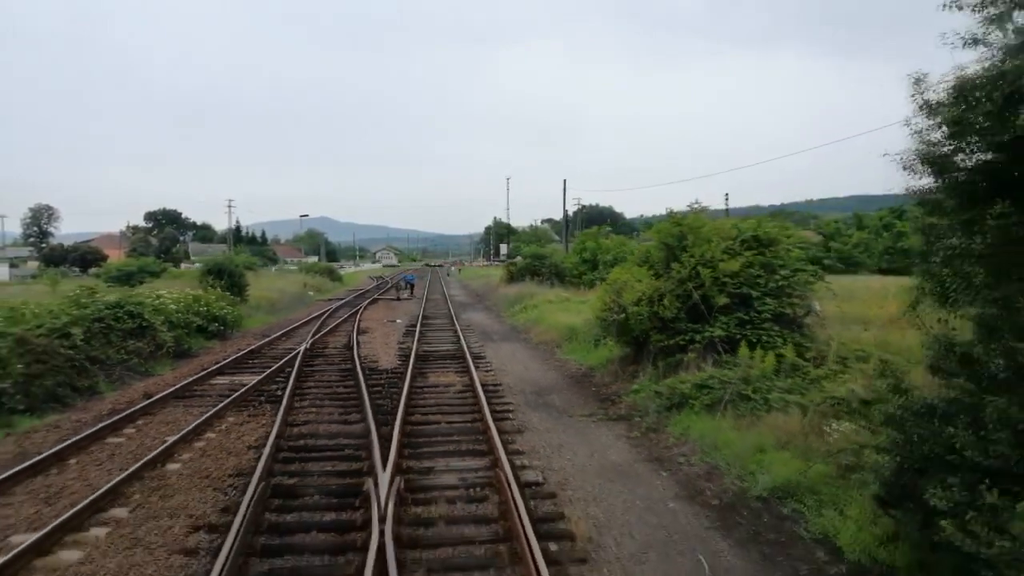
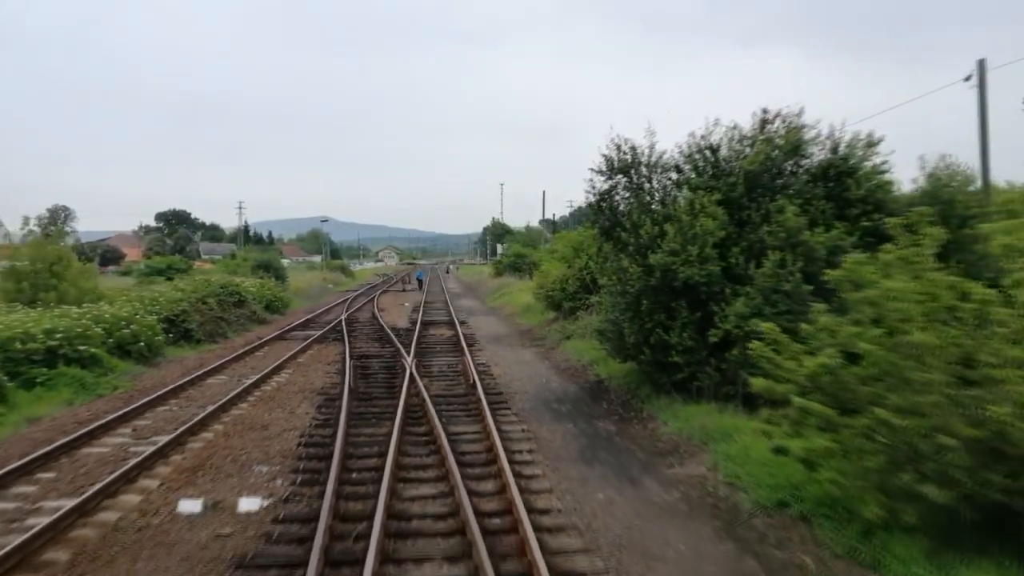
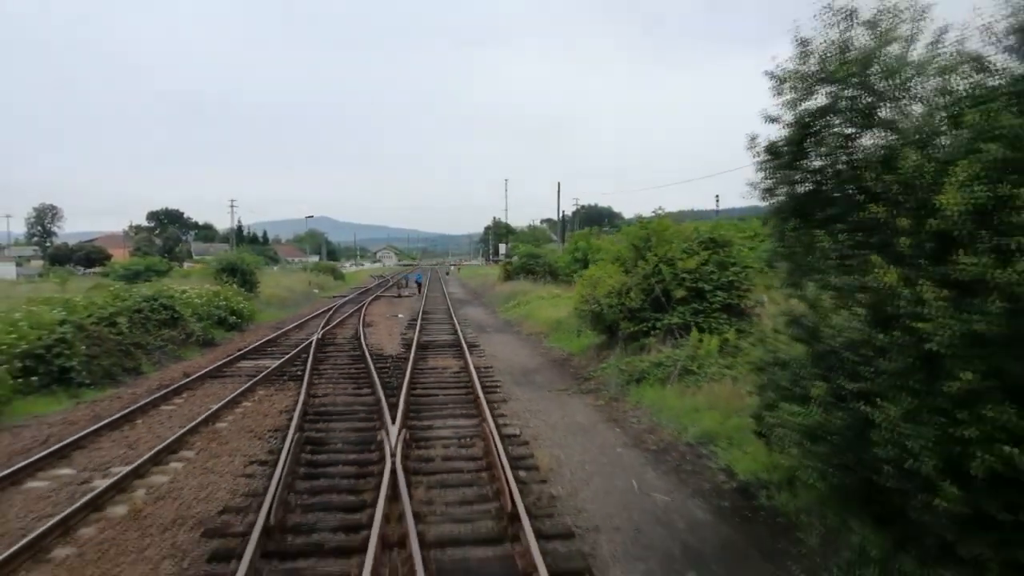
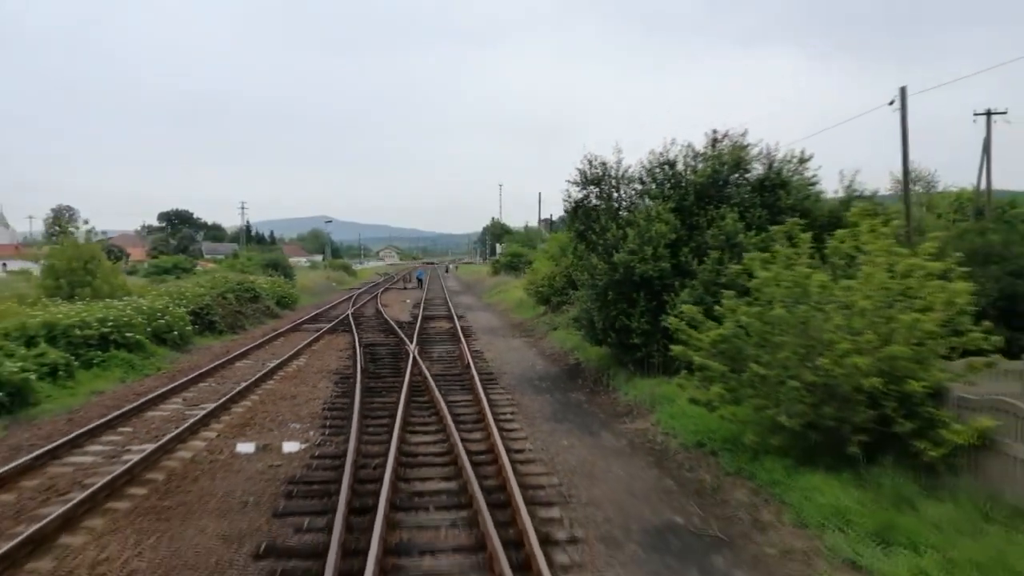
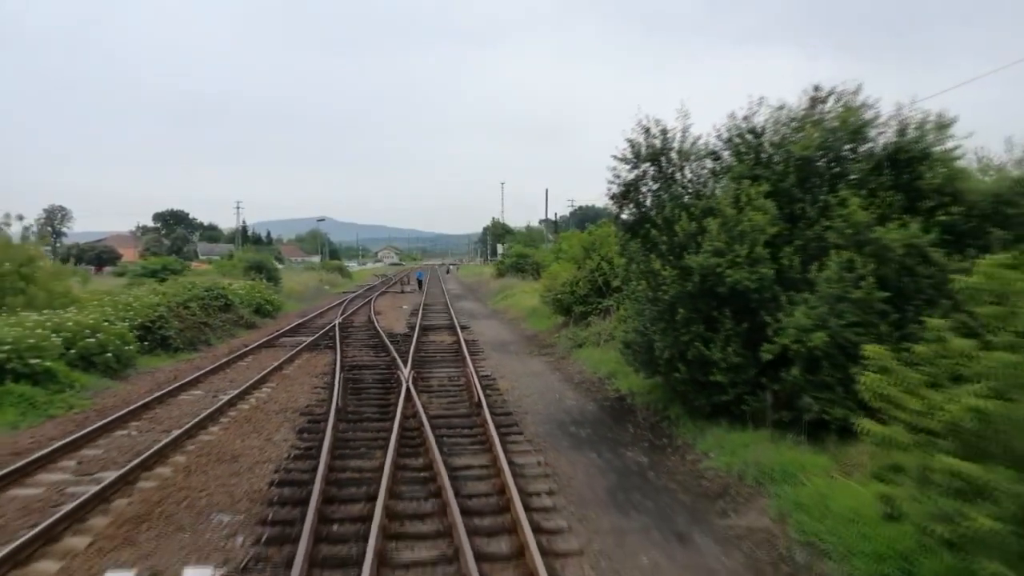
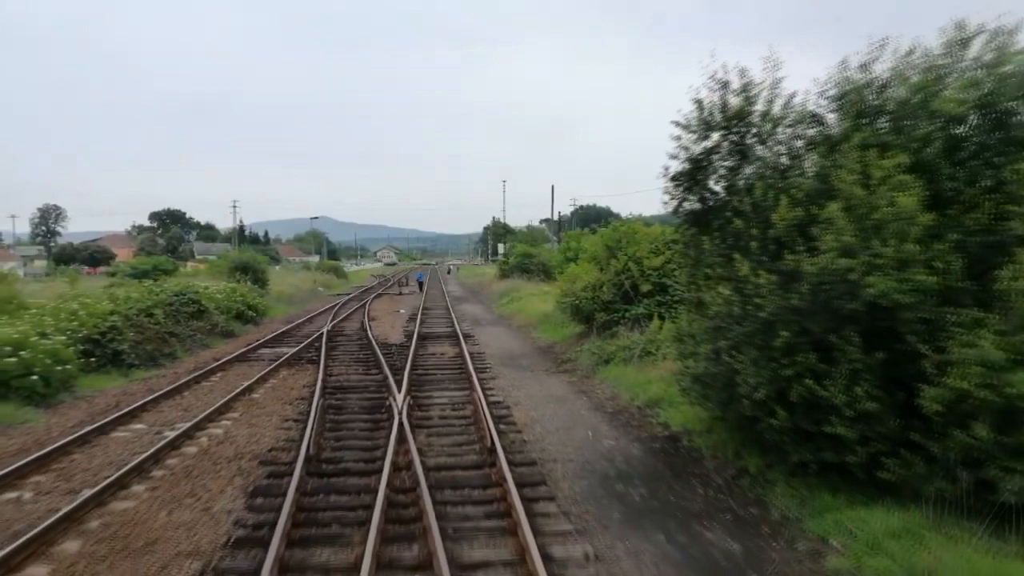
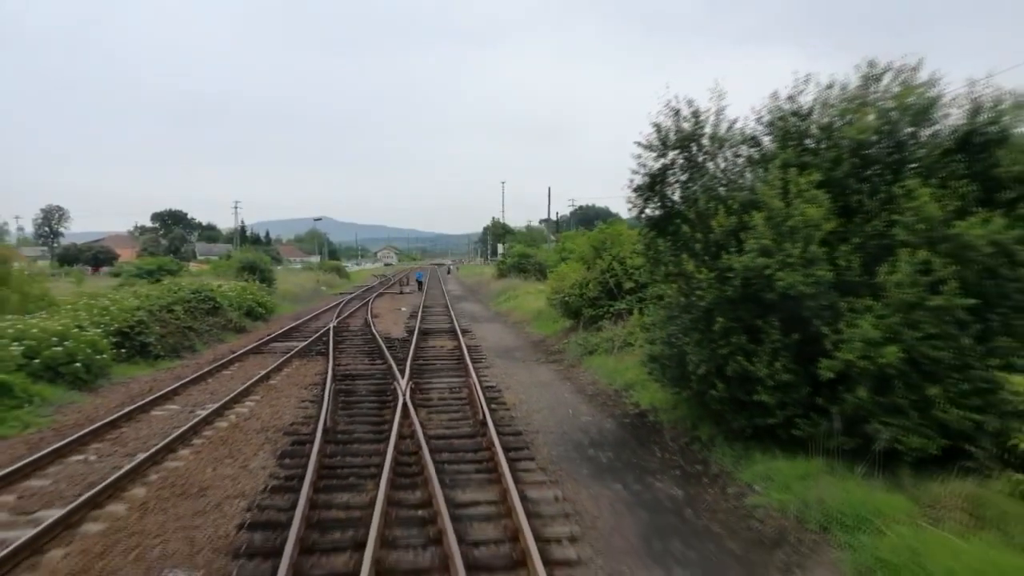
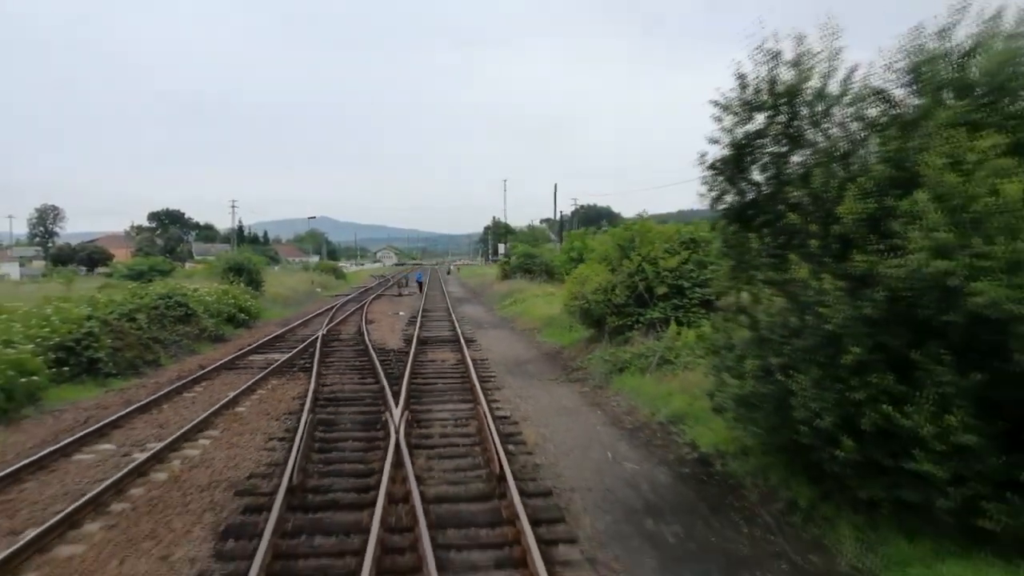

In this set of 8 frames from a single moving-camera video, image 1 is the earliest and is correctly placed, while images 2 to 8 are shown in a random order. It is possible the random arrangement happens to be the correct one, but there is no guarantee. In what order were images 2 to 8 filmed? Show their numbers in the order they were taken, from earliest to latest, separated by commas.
3, 8, 6, 7, 5, 2, 4
